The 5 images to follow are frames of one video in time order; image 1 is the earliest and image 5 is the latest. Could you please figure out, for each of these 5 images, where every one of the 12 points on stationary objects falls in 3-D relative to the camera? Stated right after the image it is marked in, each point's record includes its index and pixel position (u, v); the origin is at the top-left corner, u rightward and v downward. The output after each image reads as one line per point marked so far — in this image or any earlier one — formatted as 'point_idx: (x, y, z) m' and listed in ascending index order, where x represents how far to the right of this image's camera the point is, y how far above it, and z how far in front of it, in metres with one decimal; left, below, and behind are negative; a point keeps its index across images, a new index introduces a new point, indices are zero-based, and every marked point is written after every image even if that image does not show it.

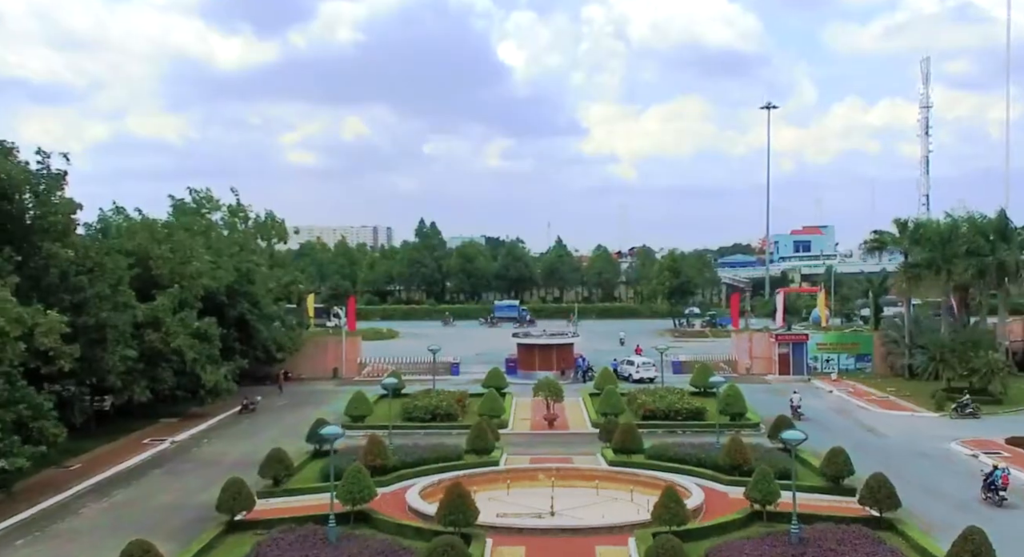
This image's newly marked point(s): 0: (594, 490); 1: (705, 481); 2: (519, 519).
0: (+1.7, -4.3, +18.8) m
1: (+4.0, -4.2, +18.7) m
2: (+0.1, -4.4, +16.6) m
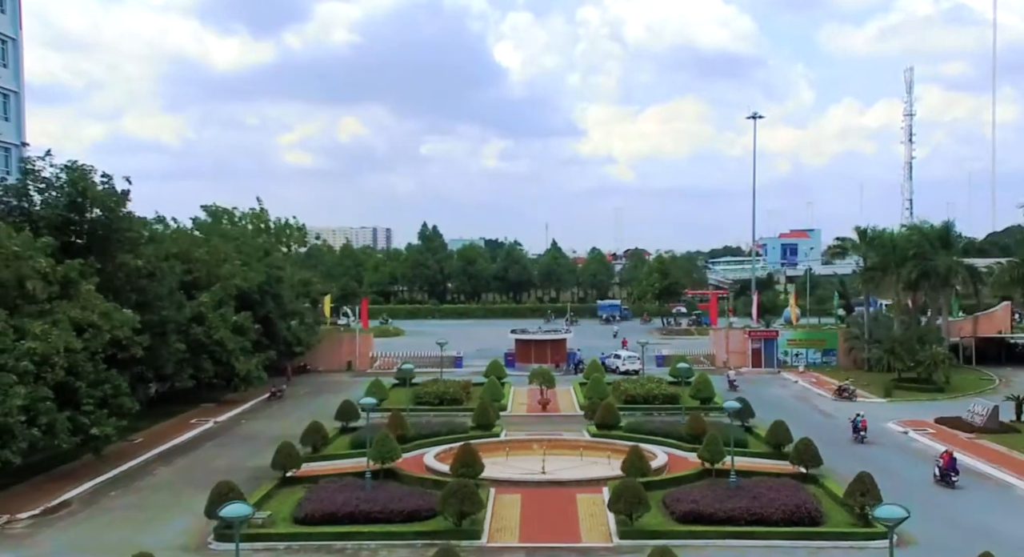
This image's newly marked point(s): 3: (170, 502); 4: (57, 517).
0: (+1.7, -4.4, +22.7) m
1: (+4.0, -4.2, +22.7) m
2: (+0.1, -4.4, +20.5) m
3: (-7.4, -4.9, +19.7) m
4: (-9.3, -4.9, +18.7) m
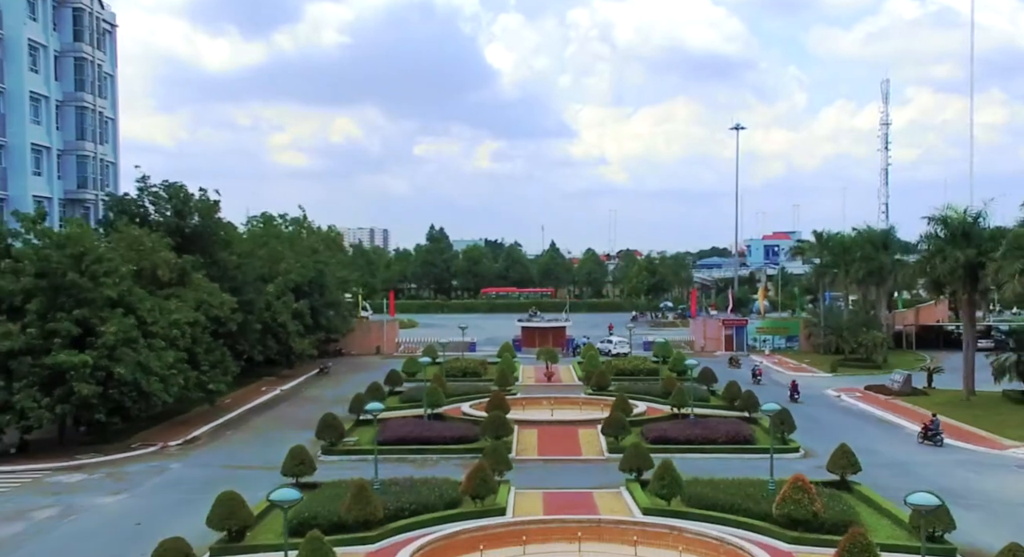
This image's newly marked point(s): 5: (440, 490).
0: (+2.2, -4.2, +29.6) m
1: (+4.5, -4.0, +29.5) m
2: (+0.6, -4.2, +27.3) m
3: (-6.9, -4.6, +26.5) m
4: (-8.8, -4.7, +25.4) m
5: (-1.4, -4.0, +17.3) m
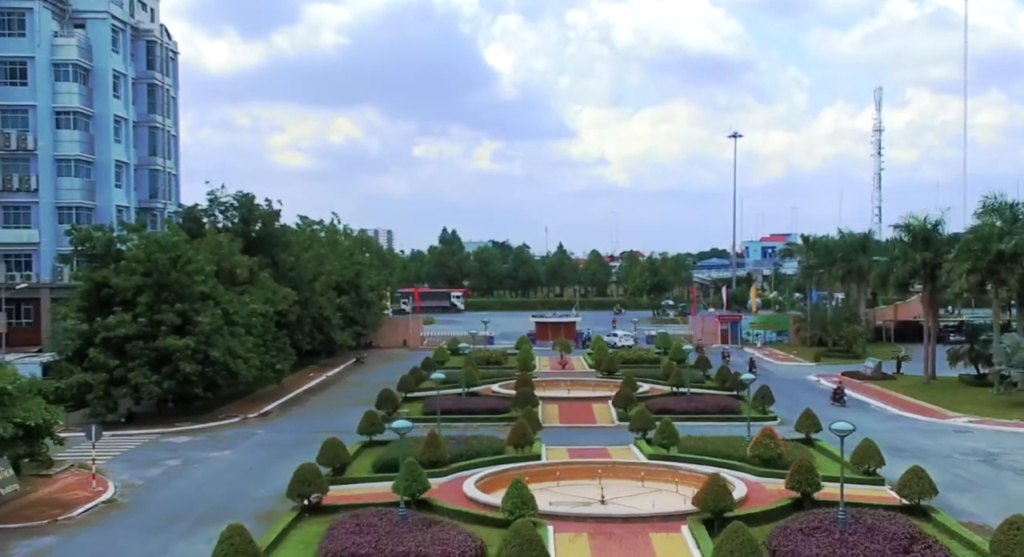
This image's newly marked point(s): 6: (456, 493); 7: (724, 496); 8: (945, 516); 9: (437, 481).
0: (+3.0, -4.1, +34.4) m
1: (+5.3, -4.0, +34.3) m
2: (+1.4, -4.2, +32.1) m
3: (-6.1, -4.6, +31.3) m
4: (-8.0, -4.6, +30.3) m
5: (-0.5, -4.0, +22.1) m
6: (-1.1, -4.3, +18.5) m
7: (+3.7, -3.8, +15.9) m
8: (+7.9, -4.3, +16.7) m
9: (-1.6, -4.3, +19.6) m
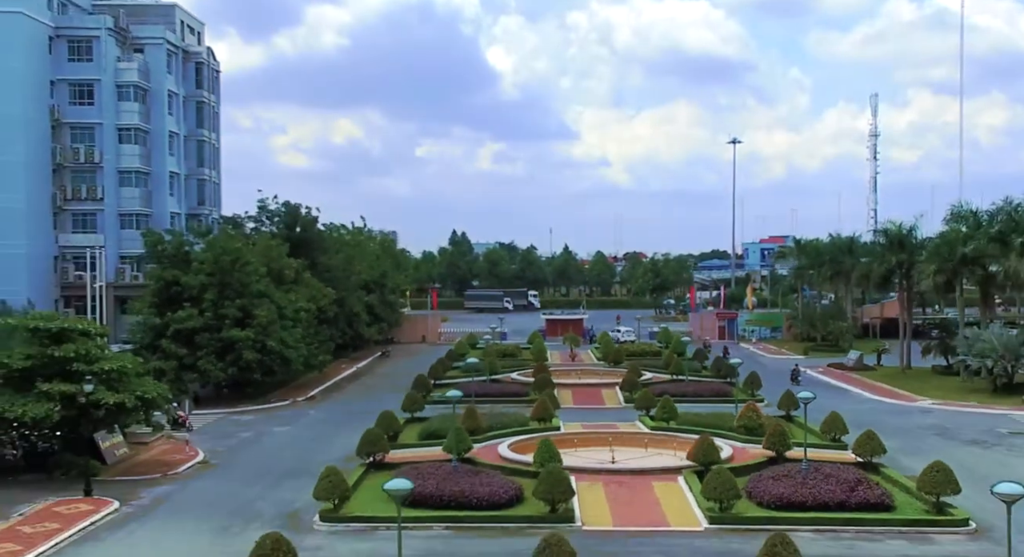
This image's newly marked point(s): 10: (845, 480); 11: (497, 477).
0: (+3.7, -4.1, +38.3) m
1: (+6.0, -4.0, +38.2) m
2: (+2.1, -4.1, +36.1) m
3: (-5.4, -4.6, +35.2) m
4: (-7.3, -4.6, +34.2) m
5: (+0.1, -4.0, +26.0) m
6: (-0.5, -4.3, +22.4) m
7: (+4.3, -3.8, +19.8) m
8: (+8.6, -4.3, +20.6) m
9: (-0.9, -4.3, +23.5) m
10: (+6.7, -4.1, +18.4) m
11: (-0.3, -4.2, +19.2) m
